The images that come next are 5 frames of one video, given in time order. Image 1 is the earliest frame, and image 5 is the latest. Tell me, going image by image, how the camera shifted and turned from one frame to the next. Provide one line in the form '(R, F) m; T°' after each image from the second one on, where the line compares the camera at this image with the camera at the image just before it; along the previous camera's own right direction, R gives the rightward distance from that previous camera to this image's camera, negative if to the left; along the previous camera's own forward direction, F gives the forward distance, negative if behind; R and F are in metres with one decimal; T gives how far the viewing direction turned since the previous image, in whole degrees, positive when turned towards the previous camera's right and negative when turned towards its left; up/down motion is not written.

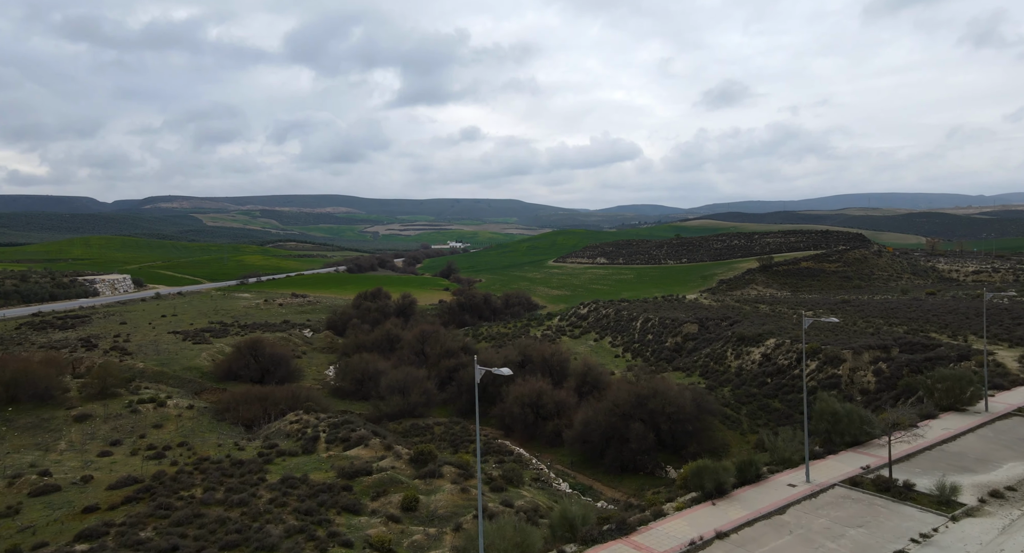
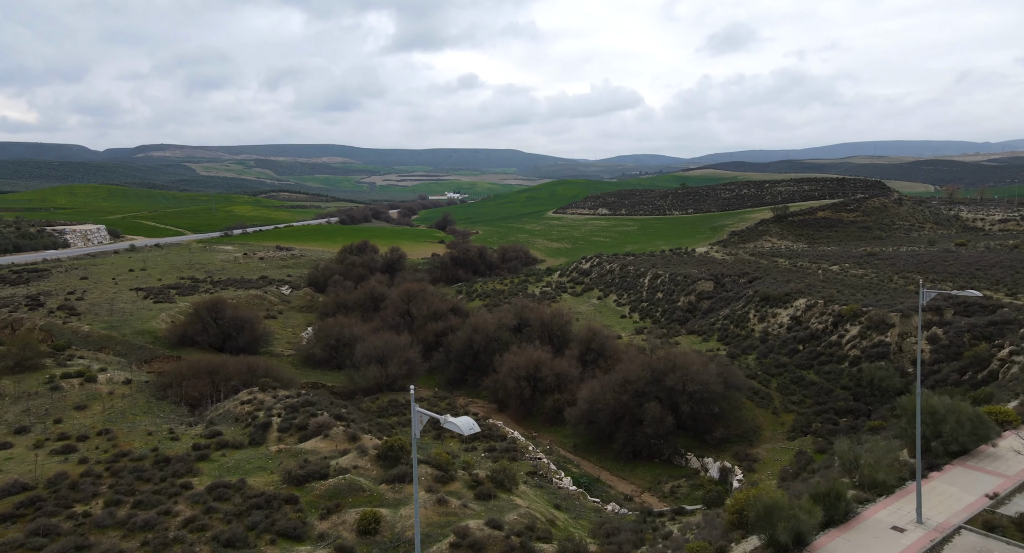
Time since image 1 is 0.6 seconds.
(+0.2, +5.8) m; 0°
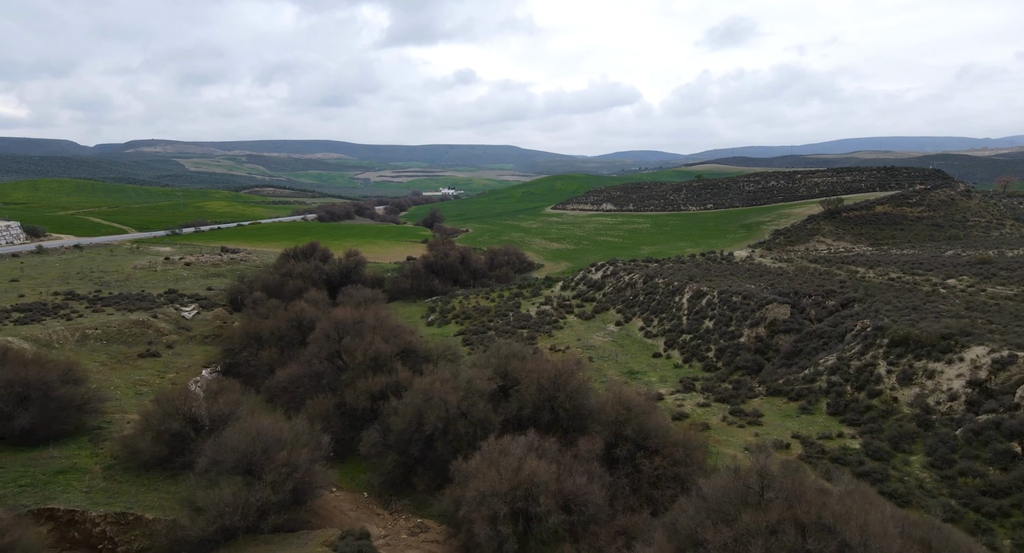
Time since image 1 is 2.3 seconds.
(+0.7, +16.8) m; 0°
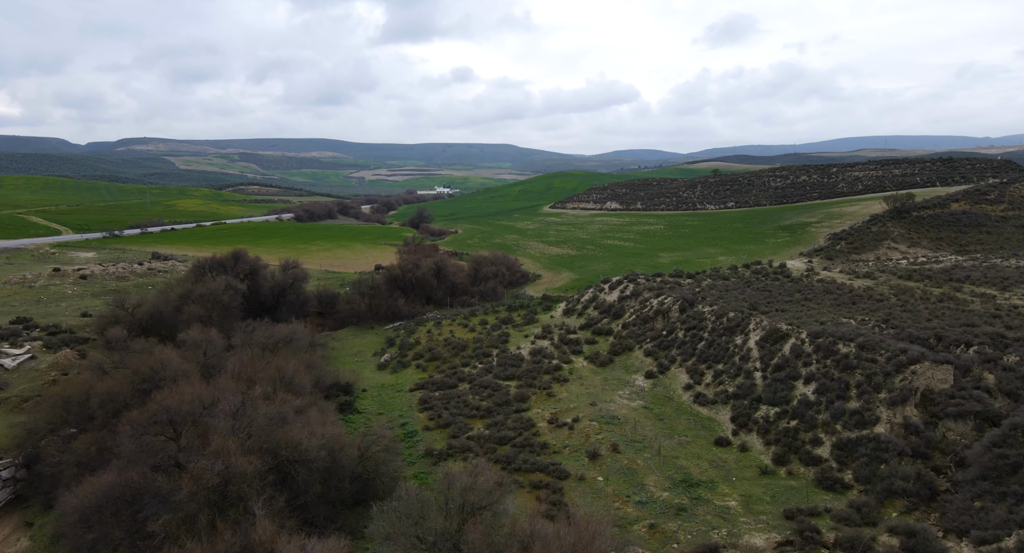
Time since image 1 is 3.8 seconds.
(+0.7, +14.7) m; 0°
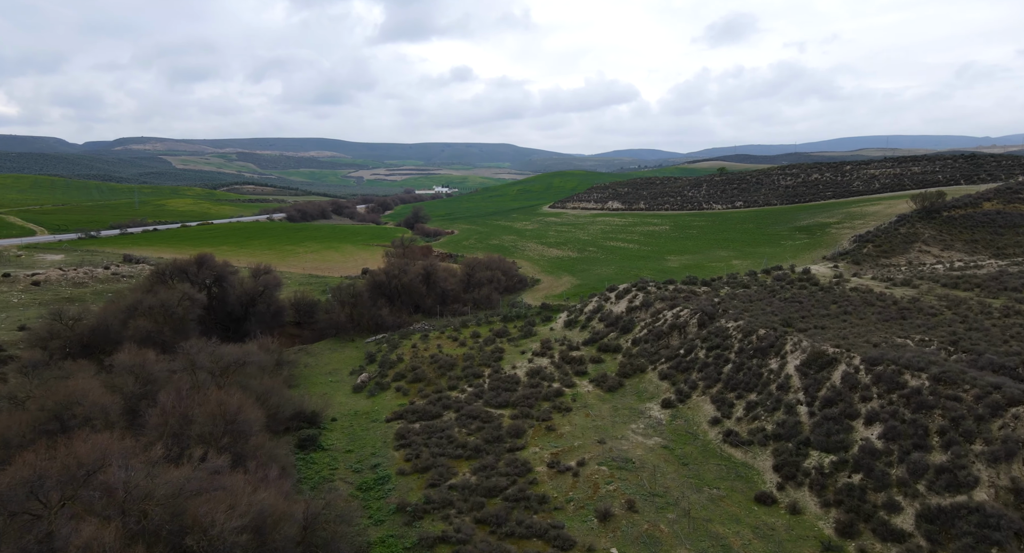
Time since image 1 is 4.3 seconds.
(+0.2, +4.7) m; 0°
